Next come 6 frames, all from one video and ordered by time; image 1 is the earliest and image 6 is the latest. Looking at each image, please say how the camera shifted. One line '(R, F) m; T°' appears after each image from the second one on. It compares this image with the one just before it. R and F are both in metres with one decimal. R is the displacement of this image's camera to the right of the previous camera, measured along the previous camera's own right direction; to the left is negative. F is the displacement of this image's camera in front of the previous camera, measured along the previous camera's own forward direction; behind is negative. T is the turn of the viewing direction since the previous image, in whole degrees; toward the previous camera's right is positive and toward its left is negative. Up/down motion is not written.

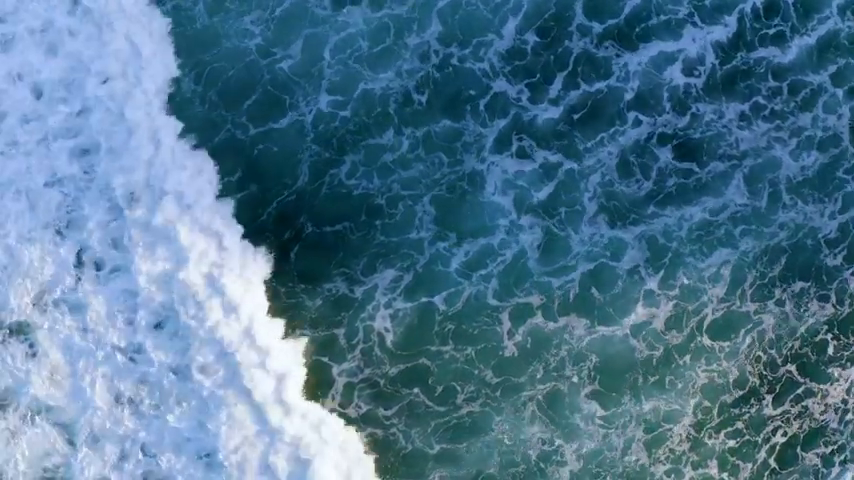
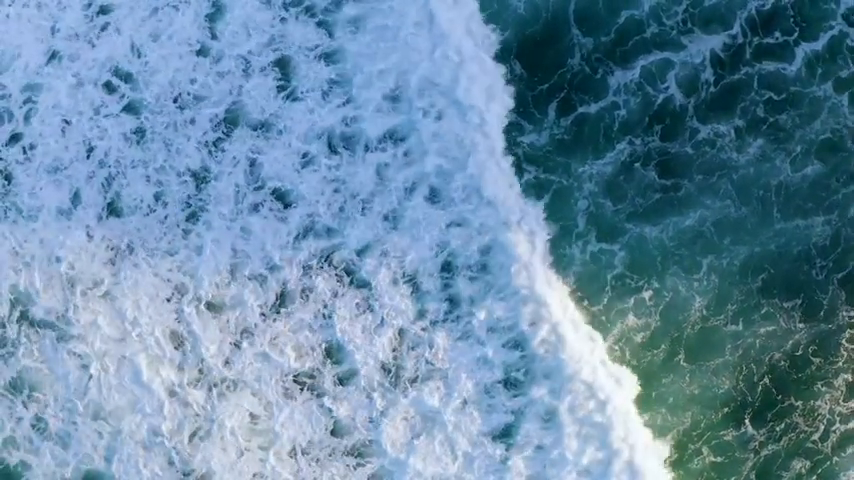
(+1.1, +0.2) m; -2°
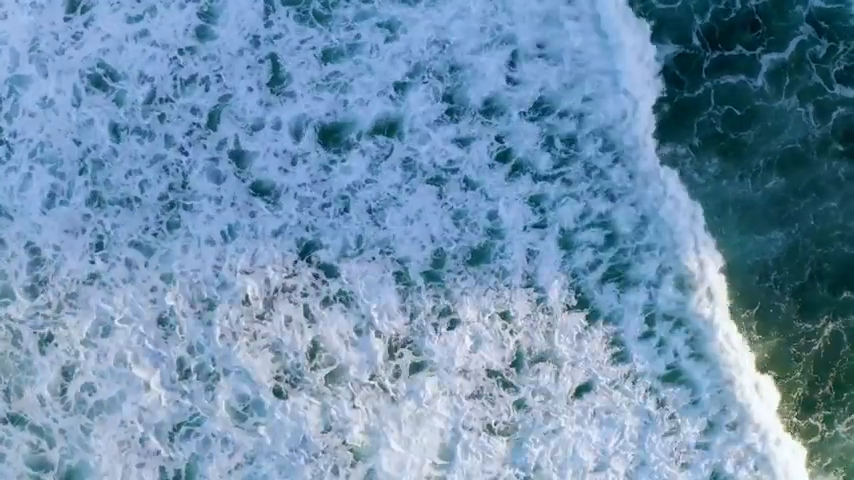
(+0.1, -0.5) m; +1°
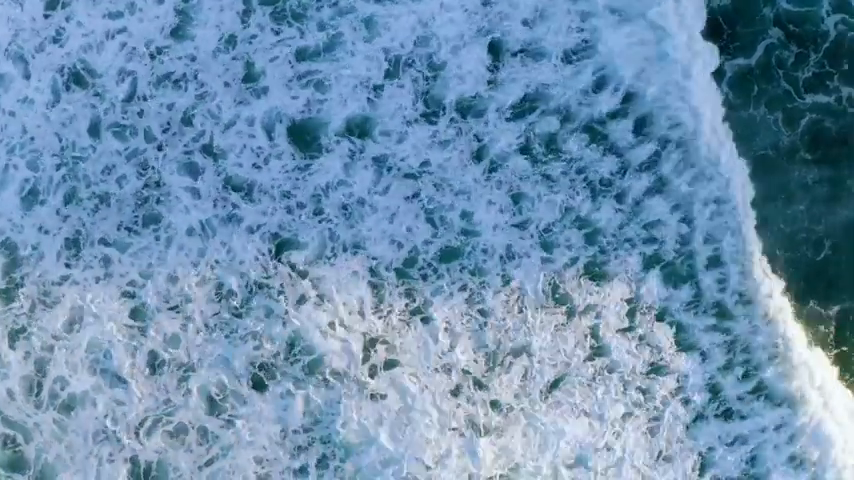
(+0.6, -0.1) m; 0°
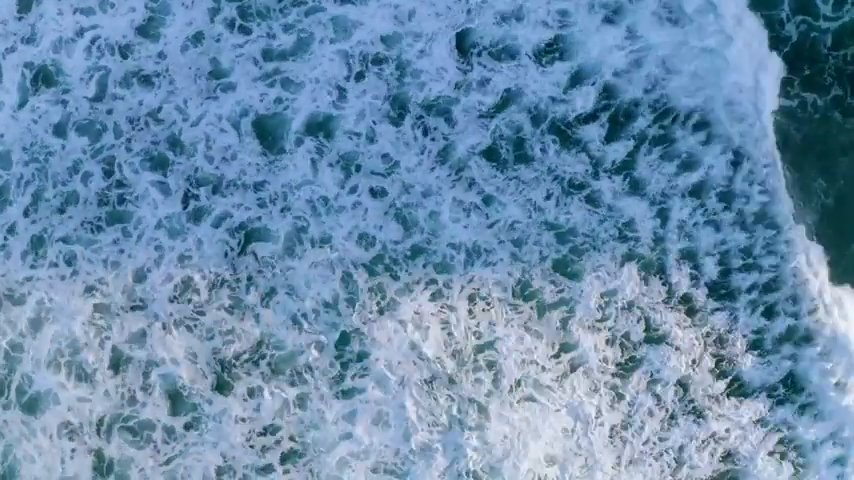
(+0.8, 0.0) m; 0°
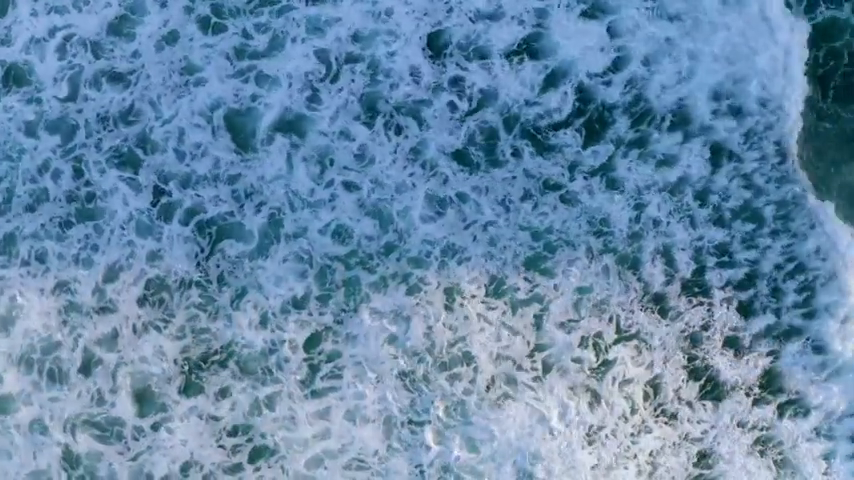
(+0.8, 0.0) m; 0°
